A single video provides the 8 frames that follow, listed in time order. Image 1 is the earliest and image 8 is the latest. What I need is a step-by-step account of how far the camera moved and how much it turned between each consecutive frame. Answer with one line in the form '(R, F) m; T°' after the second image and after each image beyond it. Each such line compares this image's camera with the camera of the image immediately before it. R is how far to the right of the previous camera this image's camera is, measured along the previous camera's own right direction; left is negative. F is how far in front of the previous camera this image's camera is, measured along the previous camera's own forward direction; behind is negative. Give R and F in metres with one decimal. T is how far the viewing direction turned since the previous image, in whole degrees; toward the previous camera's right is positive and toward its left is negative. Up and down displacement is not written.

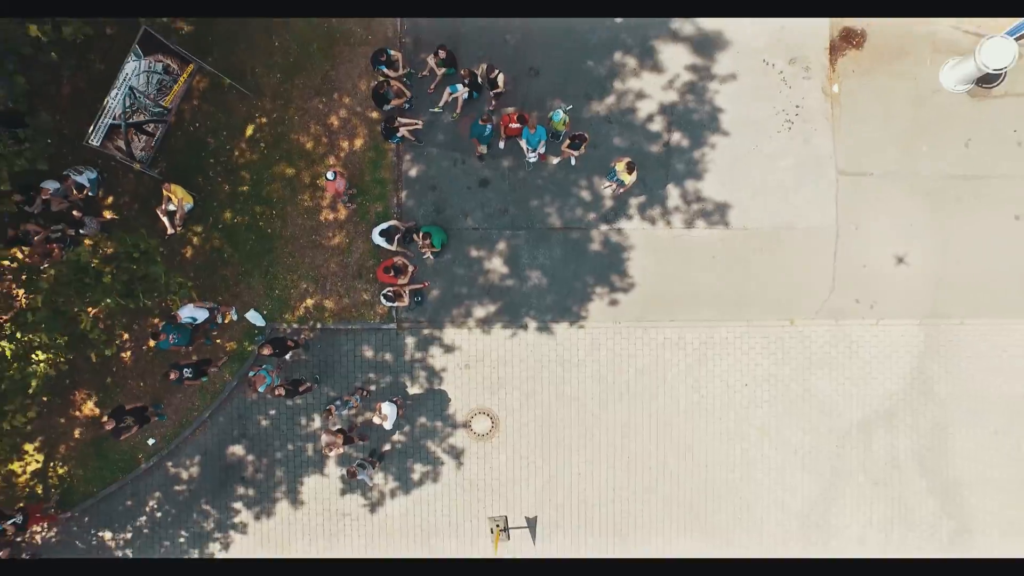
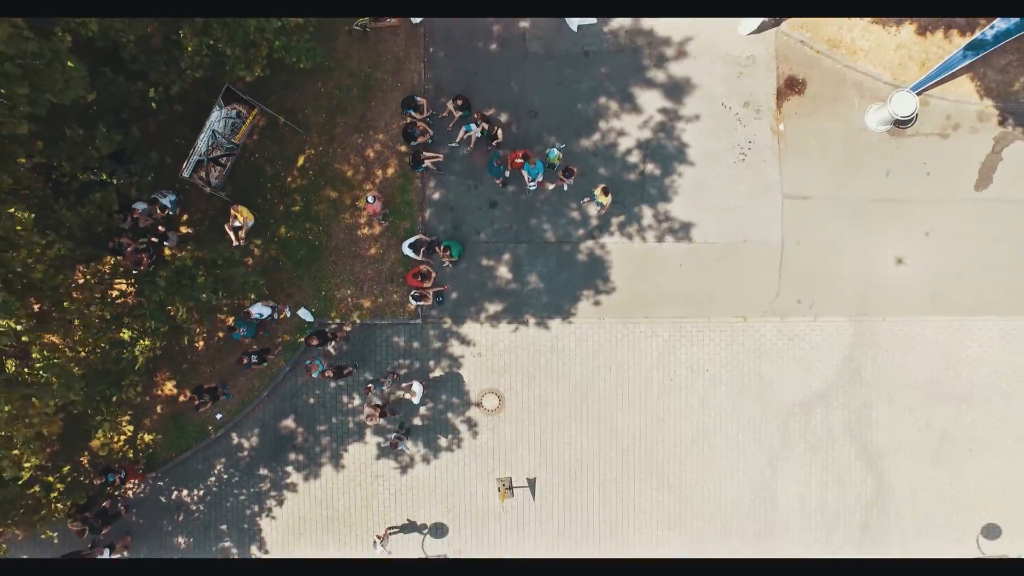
(-0.1, -2.2) m; 0°
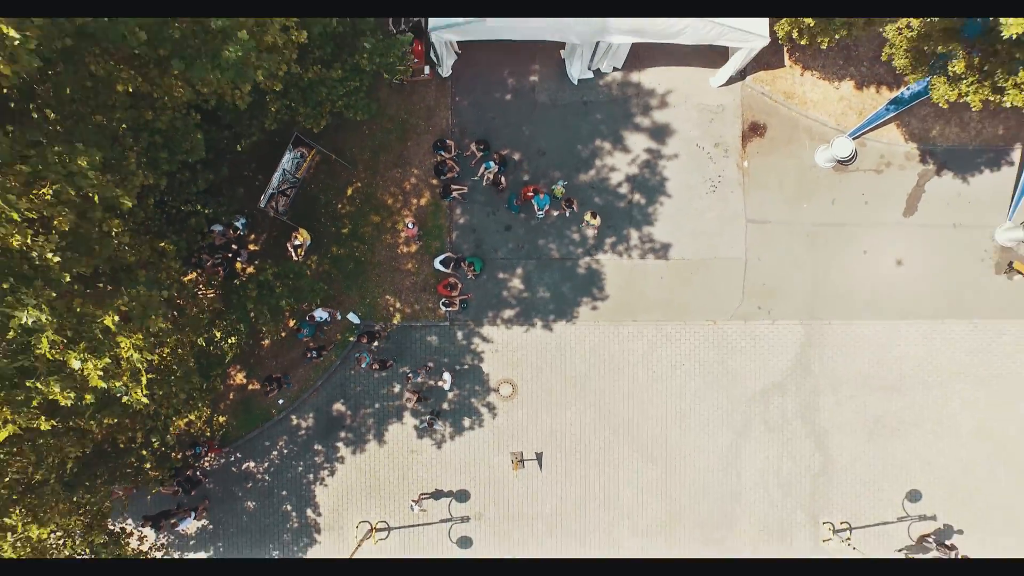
(-0.4, -2.6) m; 0°
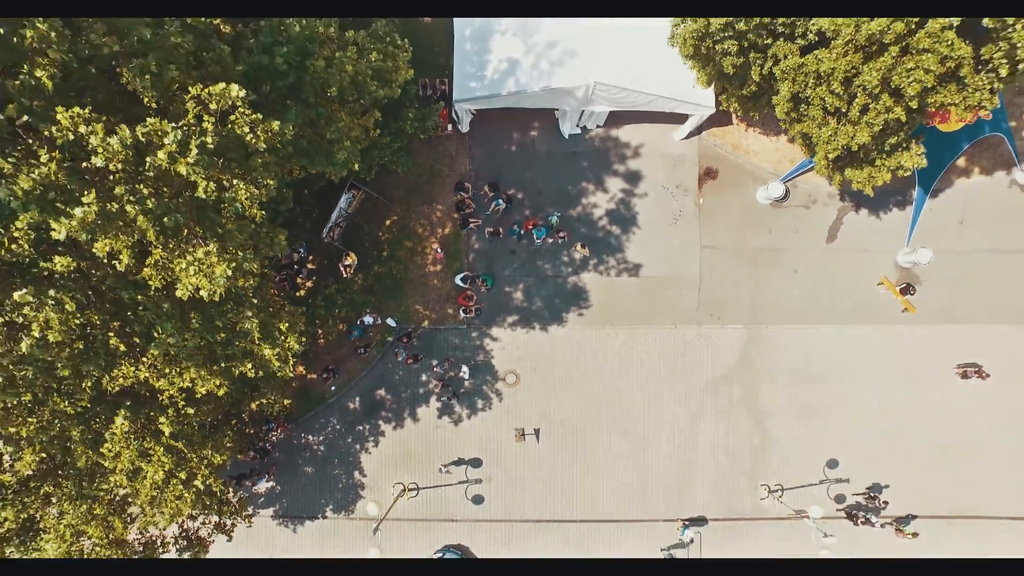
(-0.2, -3.9) m; 0°
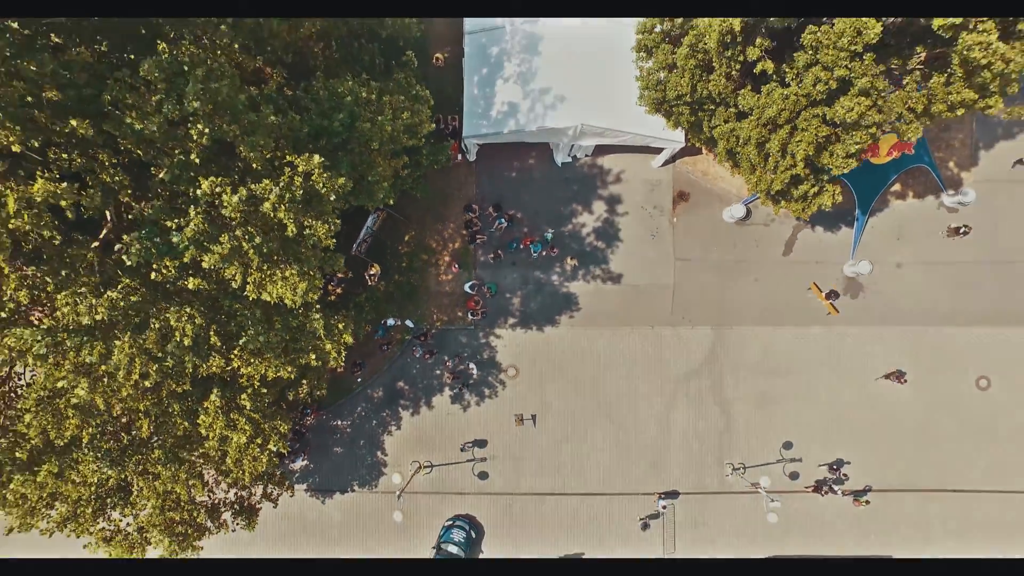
(0.0, -3.1) m; 0°
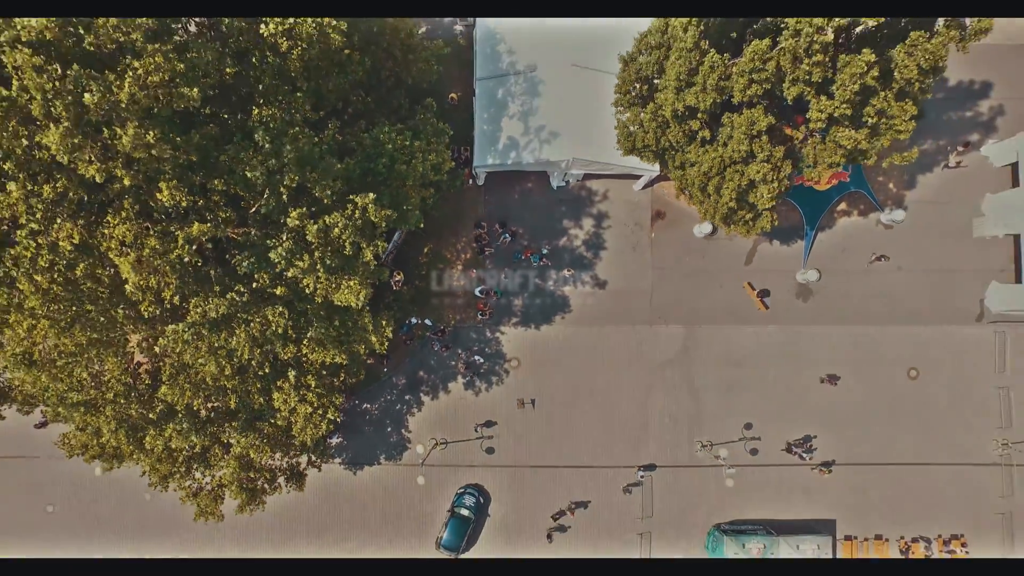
(-0.2, -3.9) m; 0°
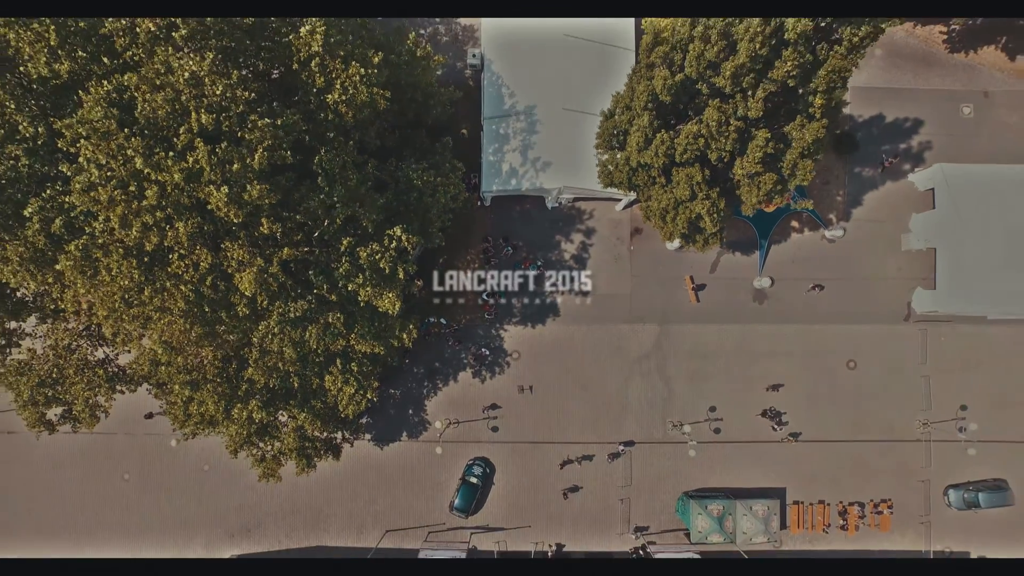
(-0.2, -4.7) m; 0°
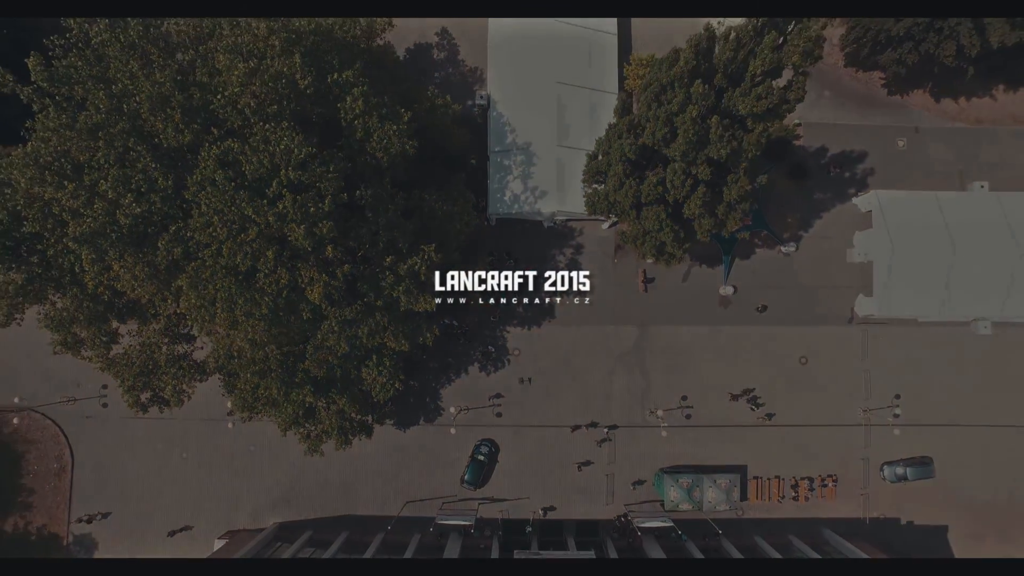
(-0.1, -5.2) m; 0°
